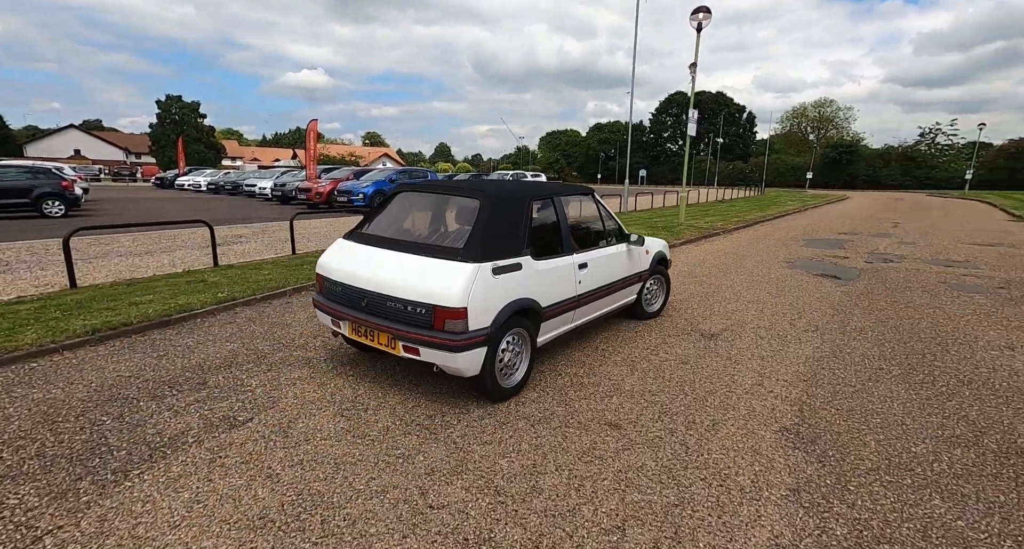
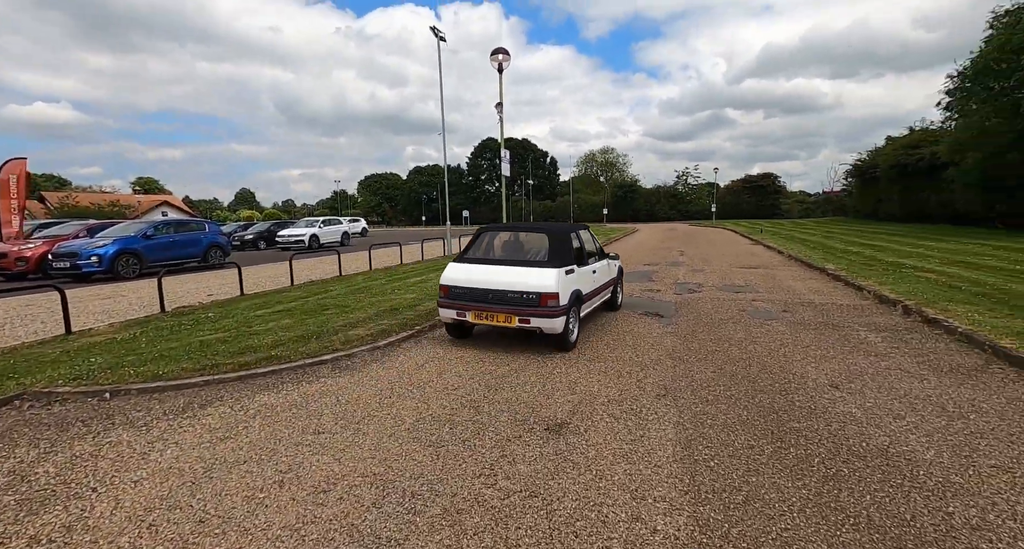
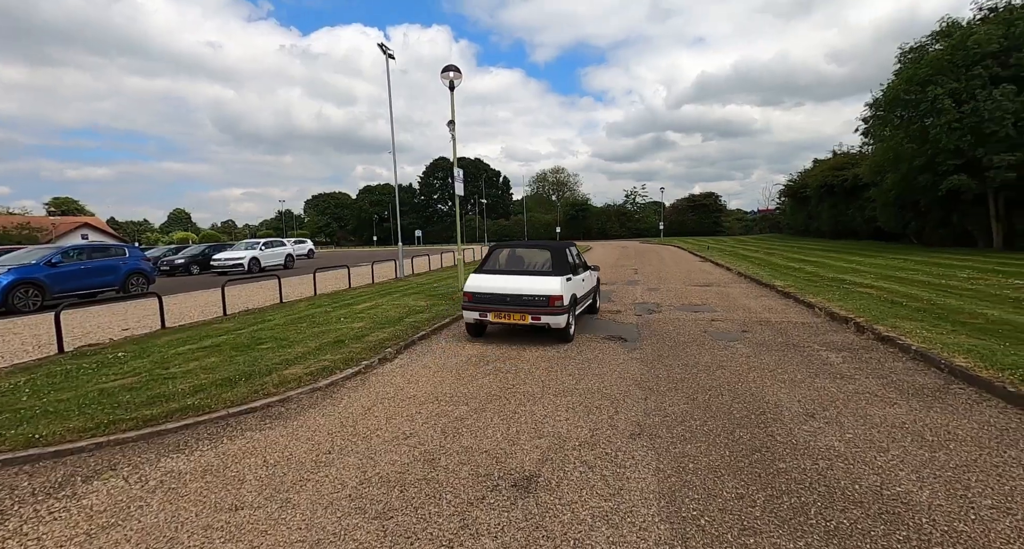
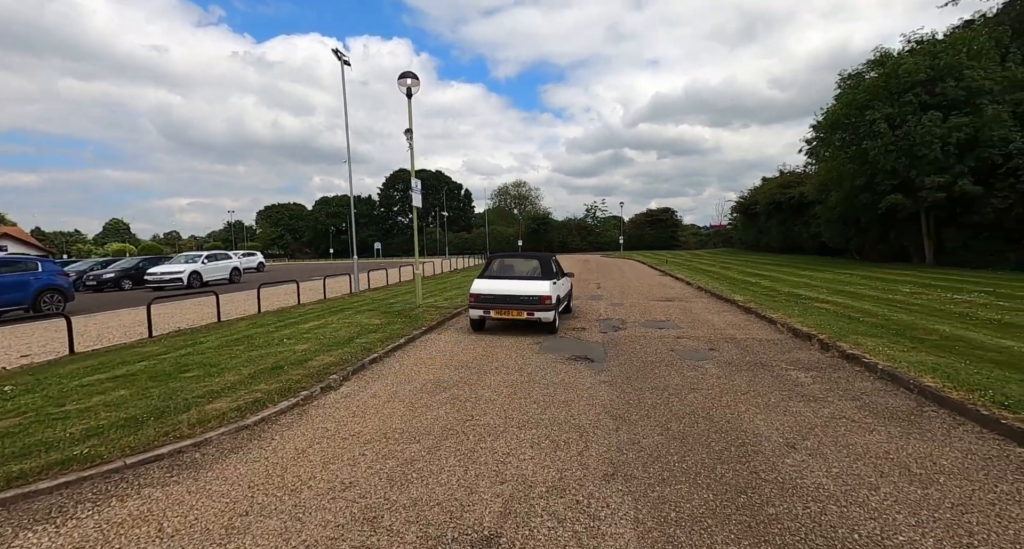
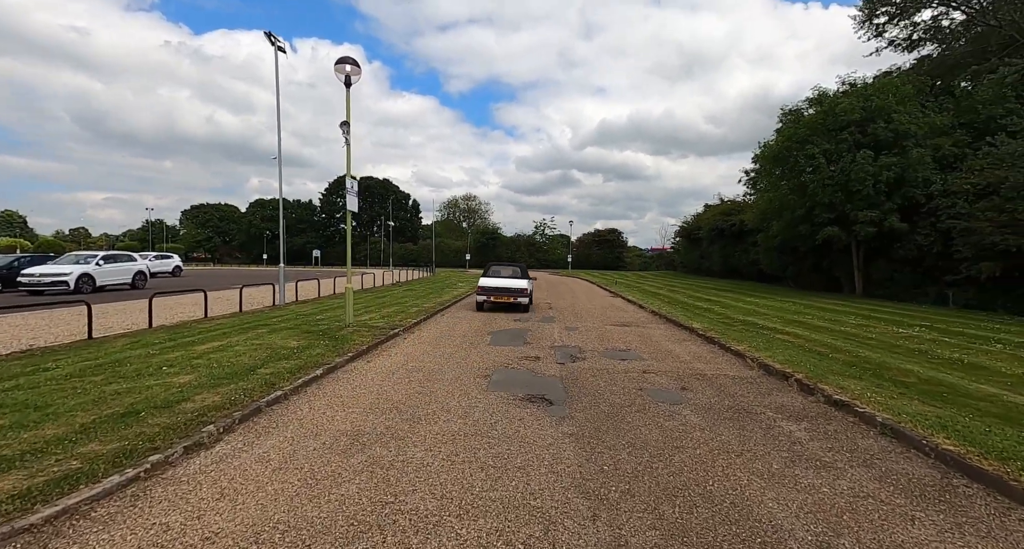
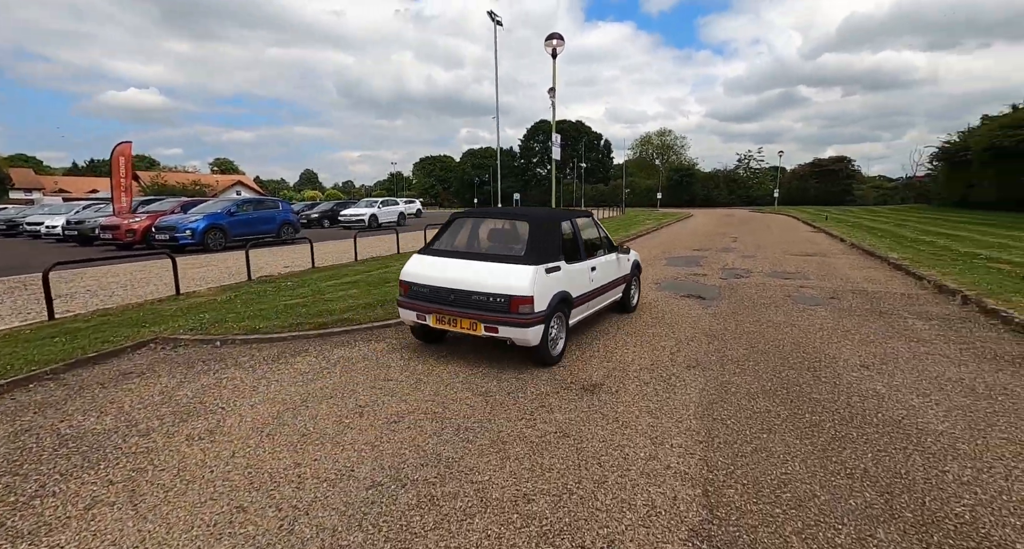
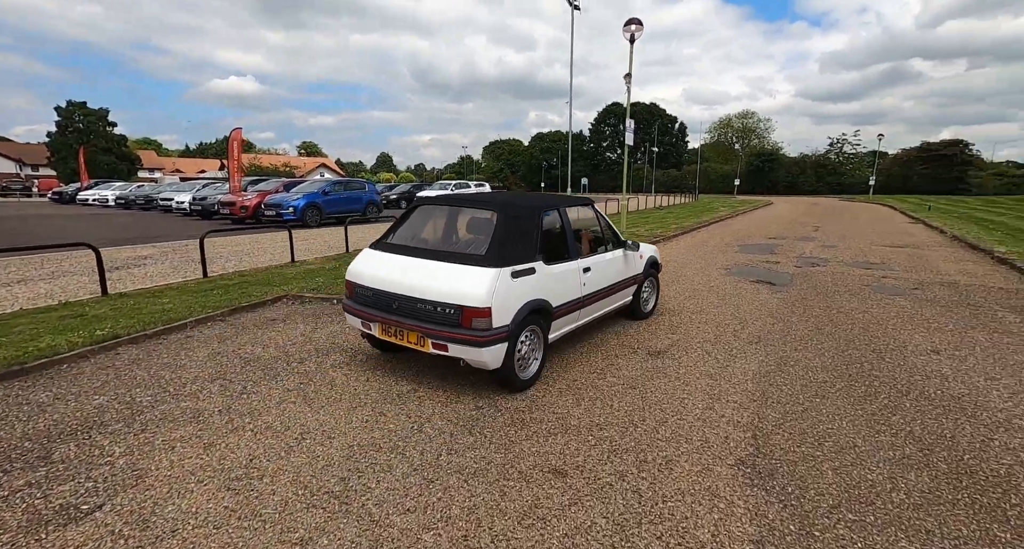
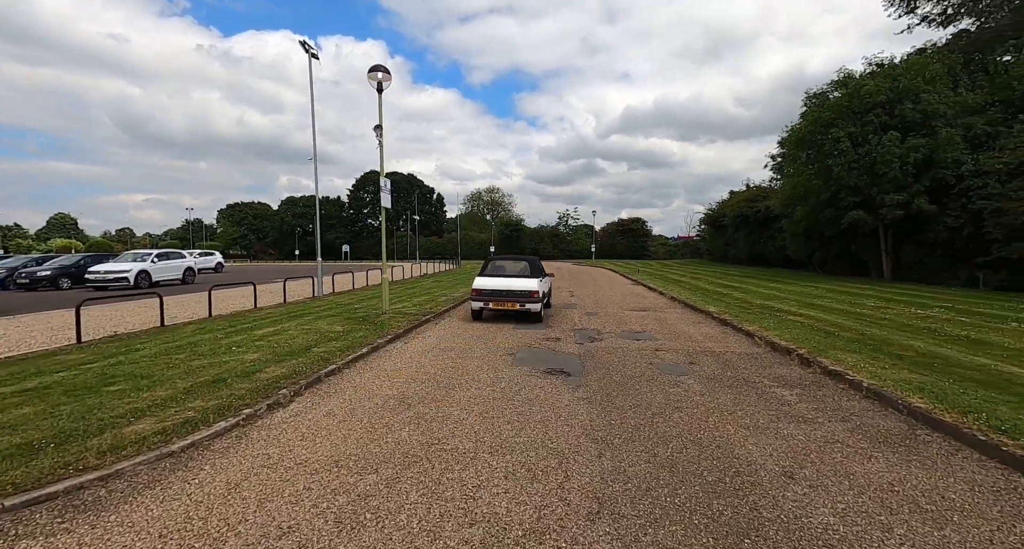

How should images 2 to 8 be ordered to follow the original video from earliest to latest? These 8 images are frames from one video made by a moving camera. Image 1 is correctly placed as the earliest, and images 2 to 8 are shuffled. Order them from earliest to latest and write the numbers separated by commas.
7, 6, 2, 3, 4, 8, 5
